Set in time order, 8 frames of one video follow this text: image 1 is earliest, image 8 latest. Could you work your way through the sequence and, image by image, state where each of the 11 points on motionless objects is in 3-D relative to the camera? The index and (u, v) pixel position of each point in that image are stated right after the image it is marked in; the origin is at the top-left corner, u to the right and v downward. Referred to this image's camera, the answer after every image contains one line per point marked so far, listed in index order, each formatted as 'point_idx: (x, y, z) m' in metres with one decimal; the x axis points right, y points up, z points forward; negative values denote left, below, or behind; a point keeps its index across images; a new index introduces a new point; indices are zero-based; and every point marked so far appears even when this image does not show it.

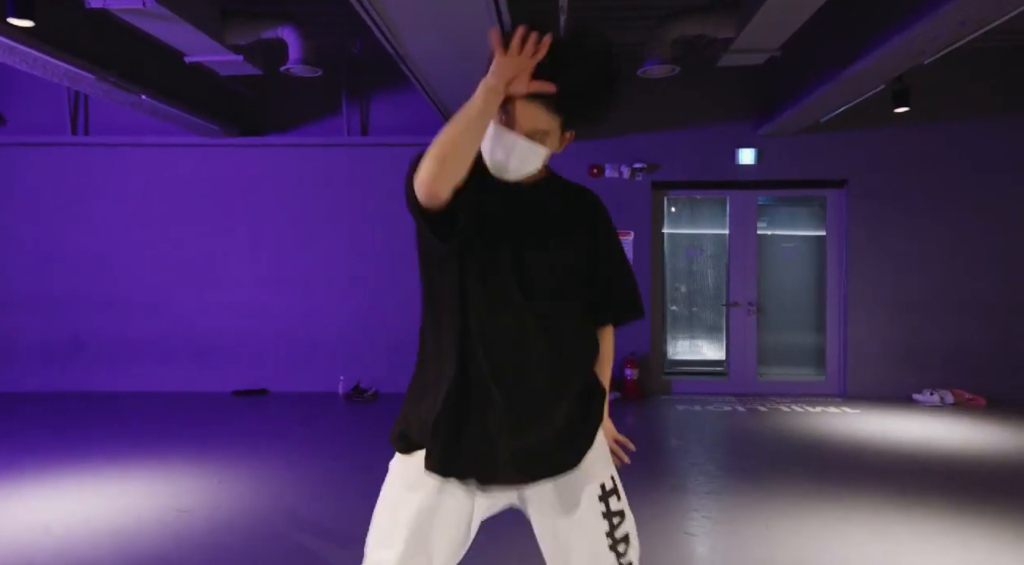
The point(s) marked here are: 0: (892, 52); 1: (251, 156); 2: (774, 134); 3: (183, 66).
0: (+2.3, +1.4, +4.2) m
1: (-2.7, +1.3, +7.0) m
2: (+2.6, +1.5, +6.7) m
3: (-2.6, +1.7, +5.3) m
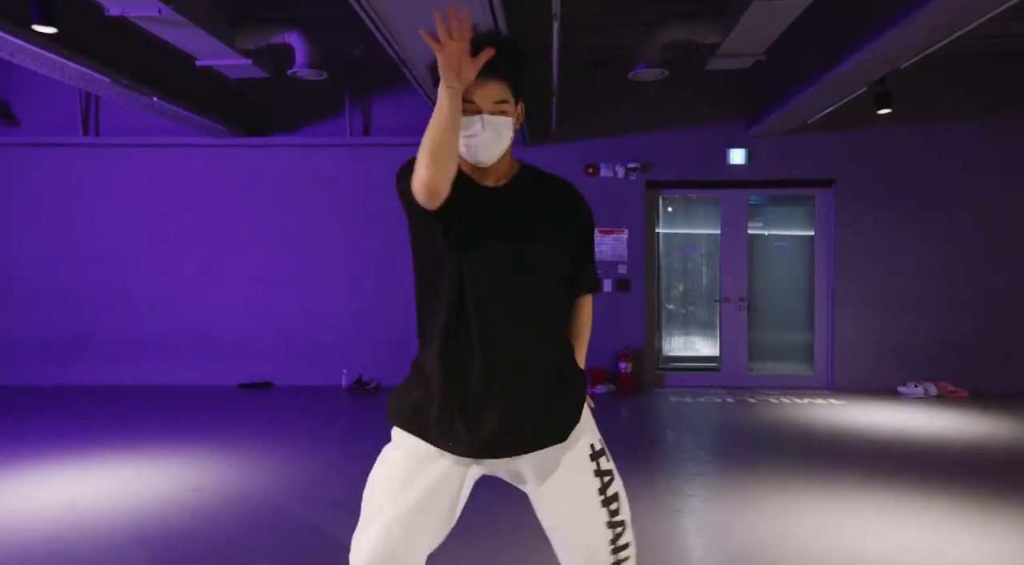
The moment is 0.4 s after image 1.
0: (+2.3, +1.4, +4.4) m
1: (-2.7, +1.3, +7.2) m
2: (+2.6, +1.5, +6.9) m
3: (-2.6, +1.7, +5.5) m
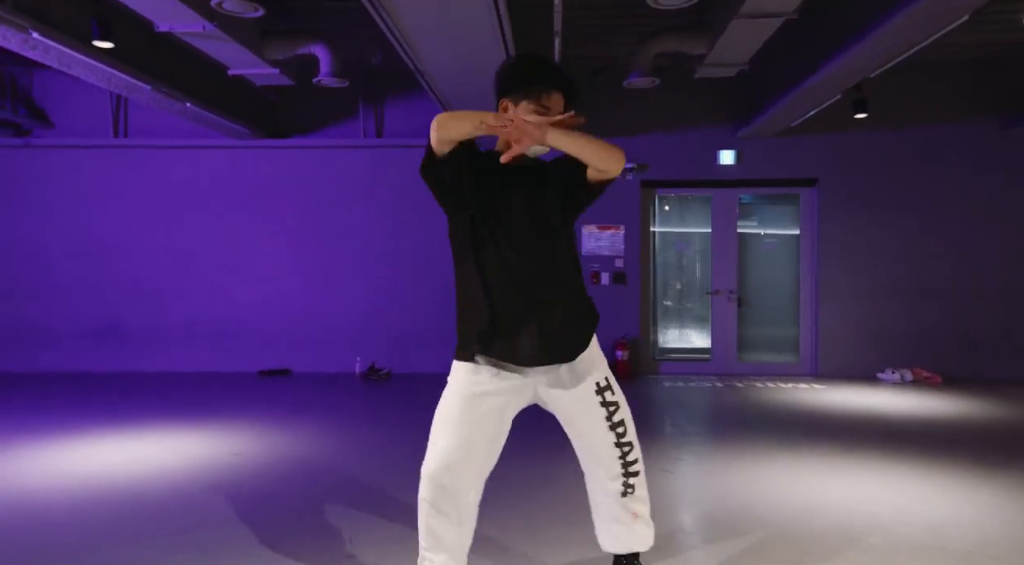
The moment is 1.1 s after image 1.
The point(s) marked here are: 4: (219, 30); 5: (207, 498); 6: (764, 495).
0: (+2.3, +1.5, +4.8) m
1: (-2.7, +1.4, +7.7) m
2: (+2.6, +1.6, +7.4) m
3: (-2.5, +1.8, +5.9) m
4: (-1.9, +1.6, +4.3) m
5: (-1.6, -1.2, +3.7) m
6: (+1.4, -1.1, +3.8) m
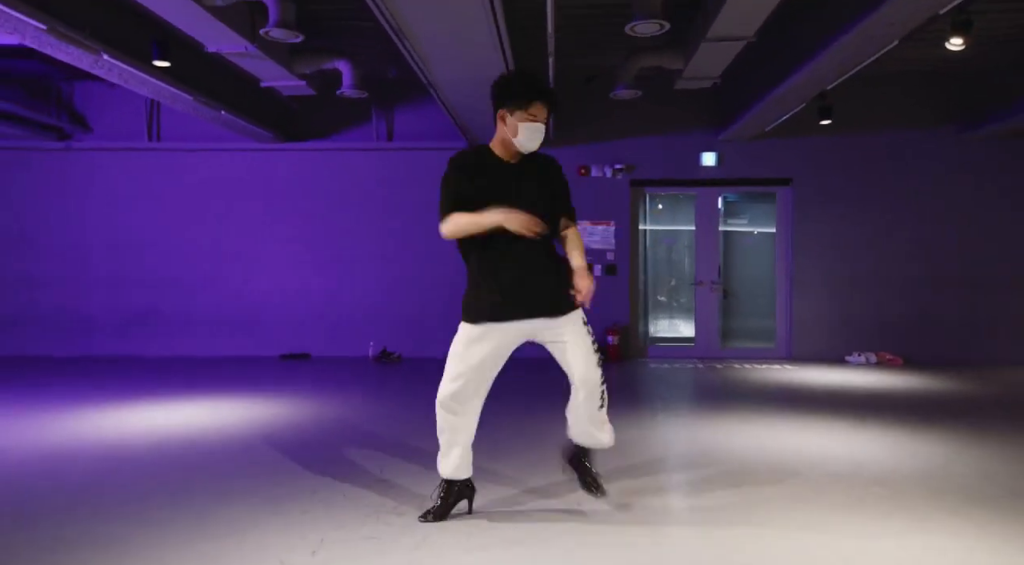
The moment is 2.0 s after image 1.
0: (+2.3, +1.6, +5.5) m
1: (-2.7, +1.5, +8.4) m
2: (+2.6, +1.7, +8.1) m
3: (-2.5, +1.9, +6.6) m
4: (-1.9, +1.7, +5.0) m
5: (-1.6, -1.1, +4.4) m
6: (+1.4, -1.0, +4.4) m
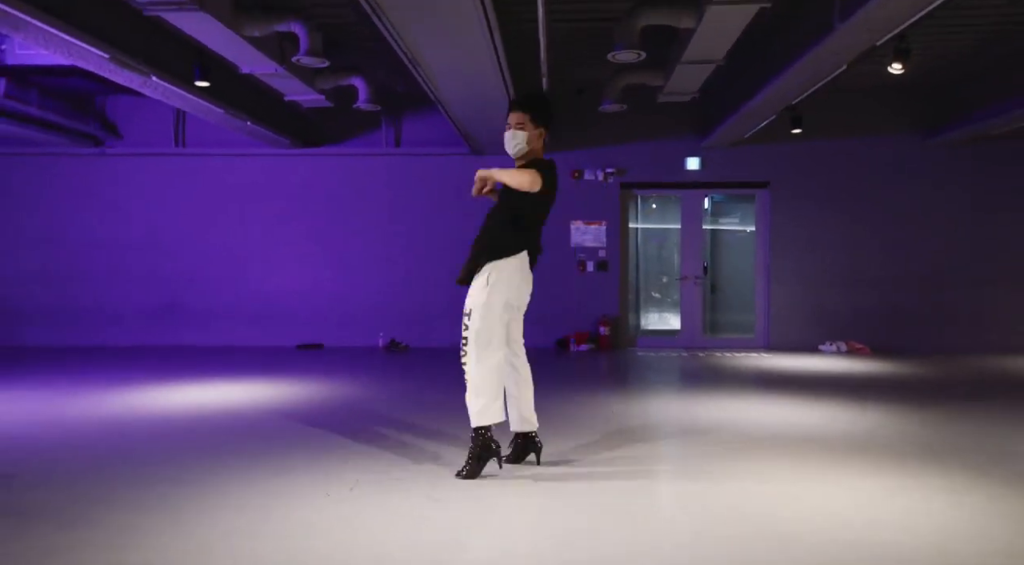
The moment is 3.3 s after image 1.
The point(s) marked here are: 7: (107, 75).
0: (+2.3, +1.7, +6.2) m
1: (-2.7, +1.6, +9.0) m
2: (+2.6, +1.7, +8.7) m
3: (-2.6, +2.0, +7.3) m
4: (-1.9, +1.8, +5.7) m
5: (-1.6, -1.0, +5.0) m
6: (+1.4, -1.0, +5.1) m
7: (-3.1, +1.6, +5.3) m
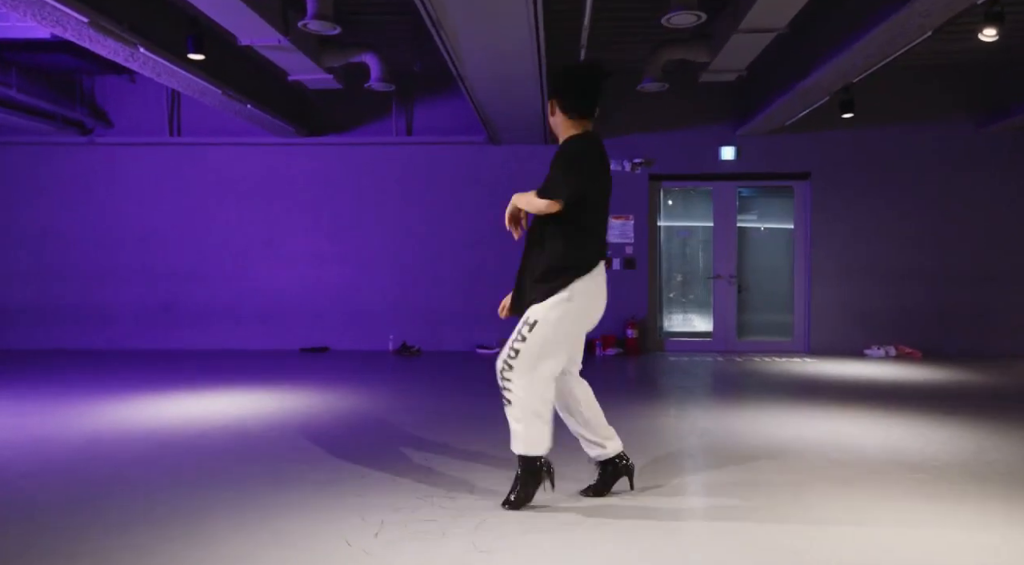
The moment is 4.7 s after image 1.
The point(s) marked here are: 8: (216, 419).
0: (+2.6, +1.7, +5.5) m
1: (-2.4, +1.6, +8.4) m
2: (+2.8, +1.8, +8.1) m
3: (-2.3, +2.0, +6.6) m
4: (-1.6, +1.8, +5.0) m
5: (-1.4, -1.0, +4.4) m
6: (+1.6, -1.0, +4.5) m
7: (-2.9, +1.6, +4.7) m
8: (-2.2, -1.0, +4.8) m
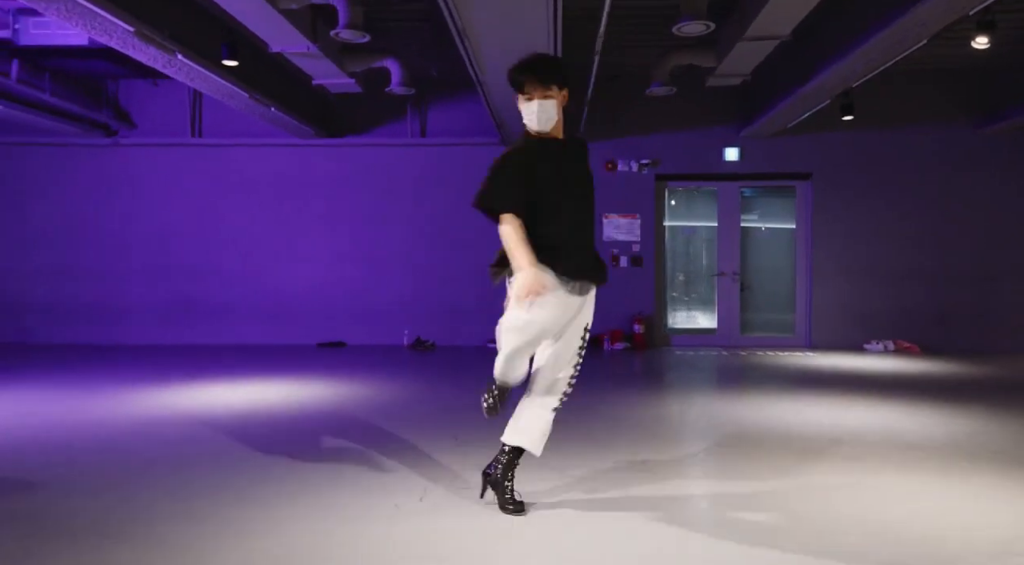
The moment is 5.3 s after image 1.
0: (+2.7, +1.7, +5.8) m
1: (-2.3, +1.6, +8.7) m
2: (+3.0, +1.8, +8.4) m
3: (-2.2, +2.0, +6.9) m
4: (-1.5, +1.8, +5.3) m
5: (-1.3, -1.0, +4.7) m
6: (+1.7, -0.9, +4.7) m
7: (-2.8, +1.7, +4.9) m
8: (-2.0, -0.9, +5.1) m
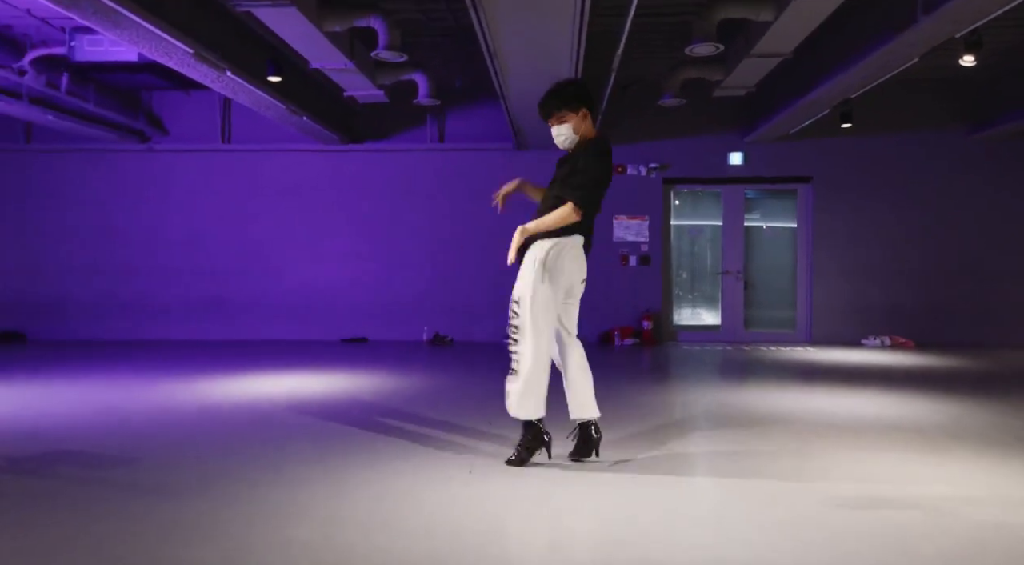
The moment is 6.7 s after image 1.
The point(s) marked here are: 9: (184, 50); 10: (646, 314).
0: (+2.9, +1.7, +6.2) m
1: (-2.1, +1.7, +9.1) m
2: (+3.2, +1.8, +8.8) m
3: (-2.0, +2.0, +7.3) m
4: (-1.3, +1.8, +5.7) m
5: (-1.1, -0.9, +5.1) m
6: (+1.9, -0.9, +5.1) m
7: (-2.6, +1.7, +5.3) m
8: (-1.8, -0.9, +5.5) m
9: (-2.3, +1.7, +4.8) m
10: (+1.7, -0.4, +8.8) m
